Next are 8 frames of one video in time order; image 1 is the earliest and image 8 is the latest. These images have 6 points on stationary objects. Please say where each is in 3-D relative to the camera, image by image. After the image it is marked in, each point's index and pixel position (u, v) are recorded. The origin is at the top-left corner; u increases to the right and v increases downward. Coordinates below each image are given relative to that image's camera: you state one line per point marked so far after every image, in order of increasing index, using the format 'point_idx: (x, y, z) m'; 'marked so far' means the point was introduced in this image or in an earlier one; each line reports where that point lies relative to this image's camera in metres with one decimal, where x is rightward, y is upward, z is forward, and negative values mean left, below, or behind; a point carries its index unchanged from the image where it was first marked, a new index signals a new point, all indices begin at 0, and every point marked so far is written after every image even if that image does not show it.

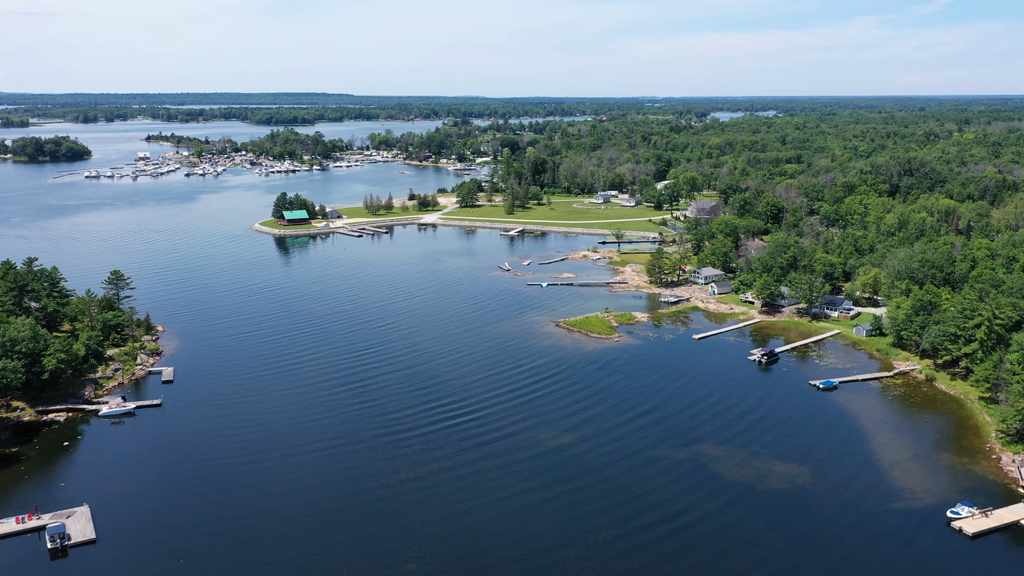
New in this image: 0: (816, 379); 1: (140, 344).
0: (+6.2, -1.9, +17.5) m
1: (-8.1, -1.2, +18.5) m
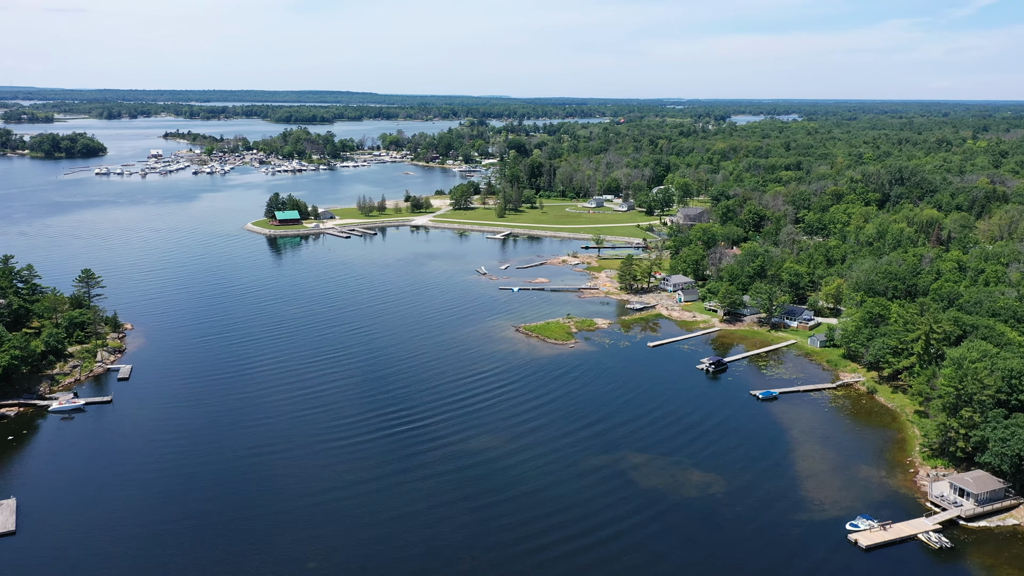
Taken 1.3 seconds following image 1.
0: (+5.1, -2.1, +17.7) m
1: (-9.2, -1.2, +19.0) m
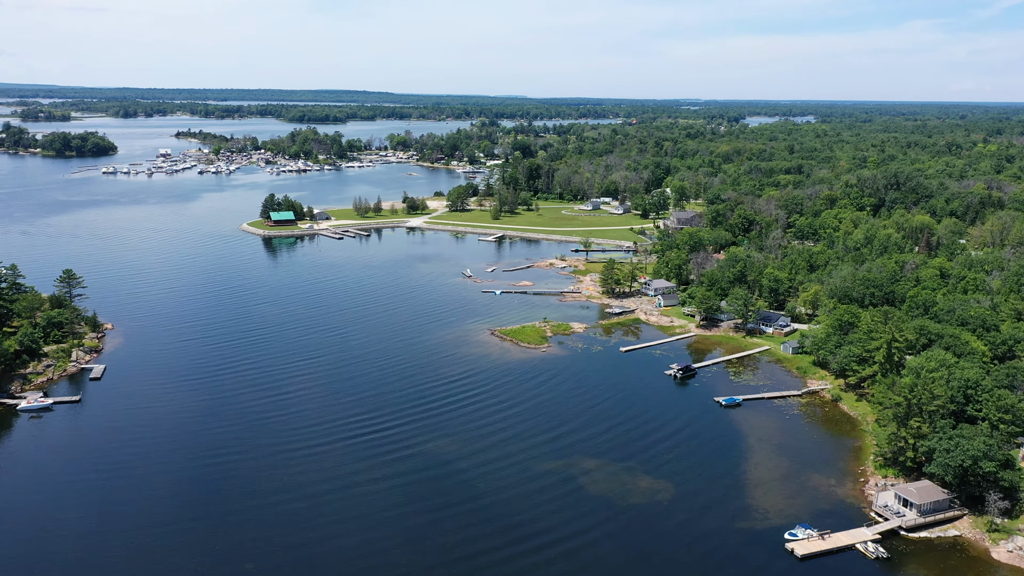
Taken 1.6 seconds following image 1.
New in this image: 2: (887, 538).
0: (+4.4, -2.2, +17.7) m
1: (-9.9, -1.2, +19.3) m
2: (+5.3, -3.5, +11.9) m
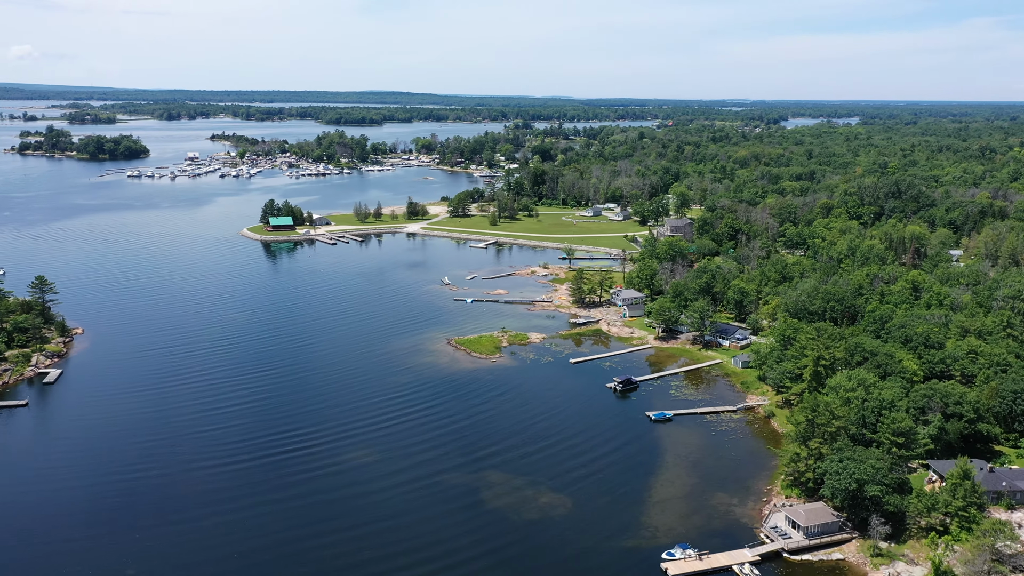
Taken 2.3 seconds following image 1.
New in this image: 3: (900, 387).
0: (+3.1, -2.5, +17.8) m
1: (-11.1, -1.4, +20.1) m
2: (+3.6, -3.8, +11.9) m
3: (+6.8, -1.7, +15.0) m
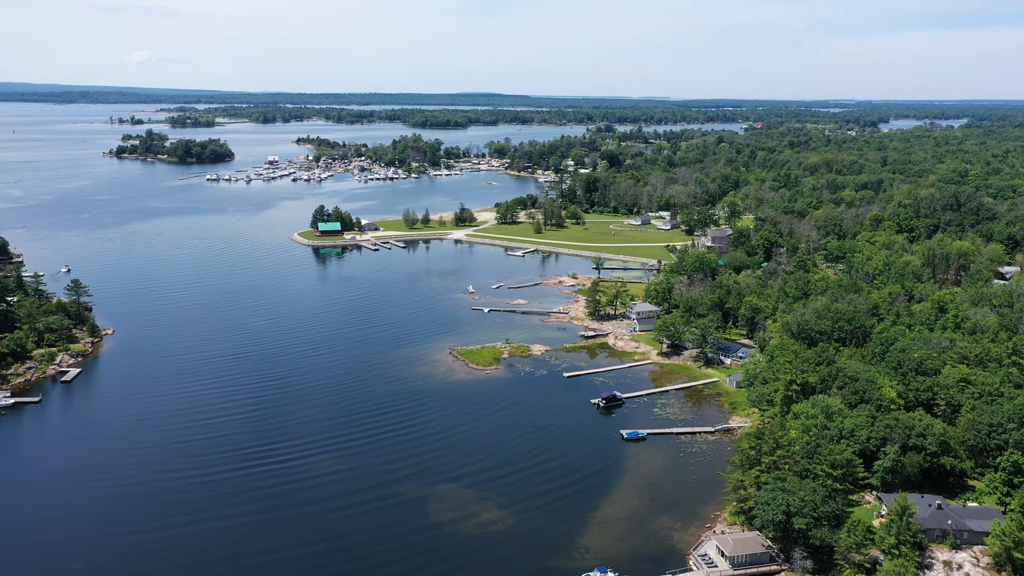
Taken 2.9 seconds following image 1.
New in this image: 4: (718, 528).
0: (+2.6, -2.9, +17.7) m
1: (-11.2, -1.5, +21.5) m
2: (+2.5, -4.2, +11.8) m
3: (+6.1, -2.2, +14.6) m
4: (+3.2, -3.7, +13.3) m
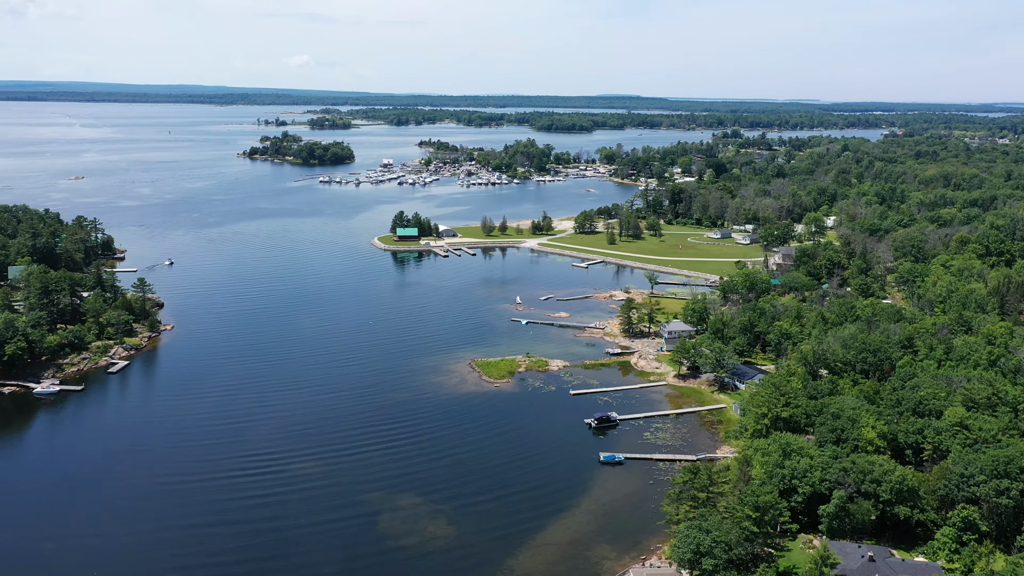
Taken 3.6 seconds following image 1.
0: (+2.3, -3.4, +17.7) m
1: (-10.7, -1.5, +23.6) m
2: (+1.2, -4.6, +11.9) m
3: (+5.2, -2.8, +14.0) m
4: (+2.1, -4.2, +13.2) m
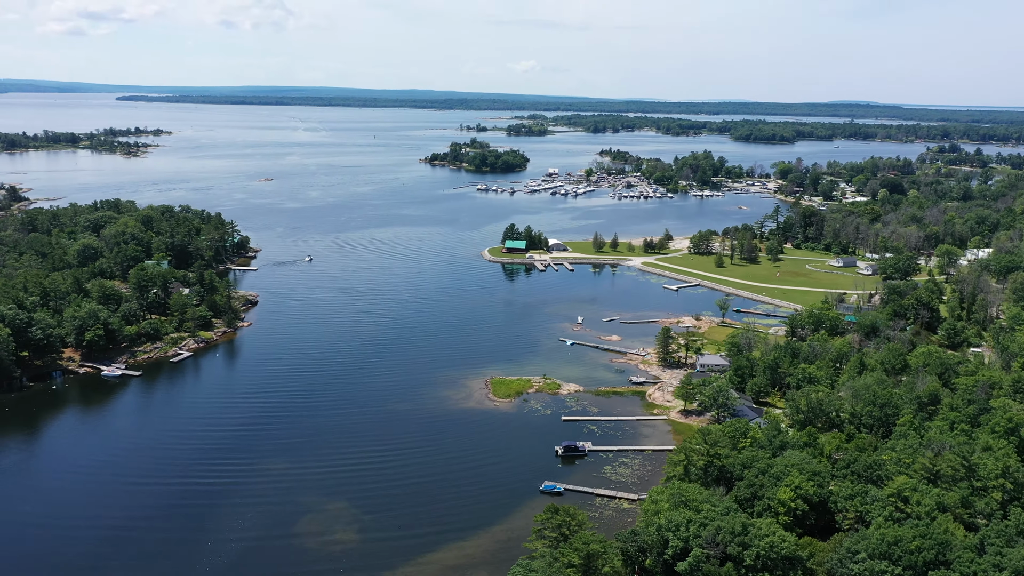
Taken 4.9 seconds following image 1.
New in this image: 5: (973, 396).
0: (+1.3, -4.0, +17.7) m
1: (-9.7, -1.4, +26.7) m
2: (-1.3, -5.1, +12.4) m
3: (+3.3, -3.6, +13.5) m
4: (0.0, -4.8, +13.4) m
5: (+10.6, -2.5, +19.5) m
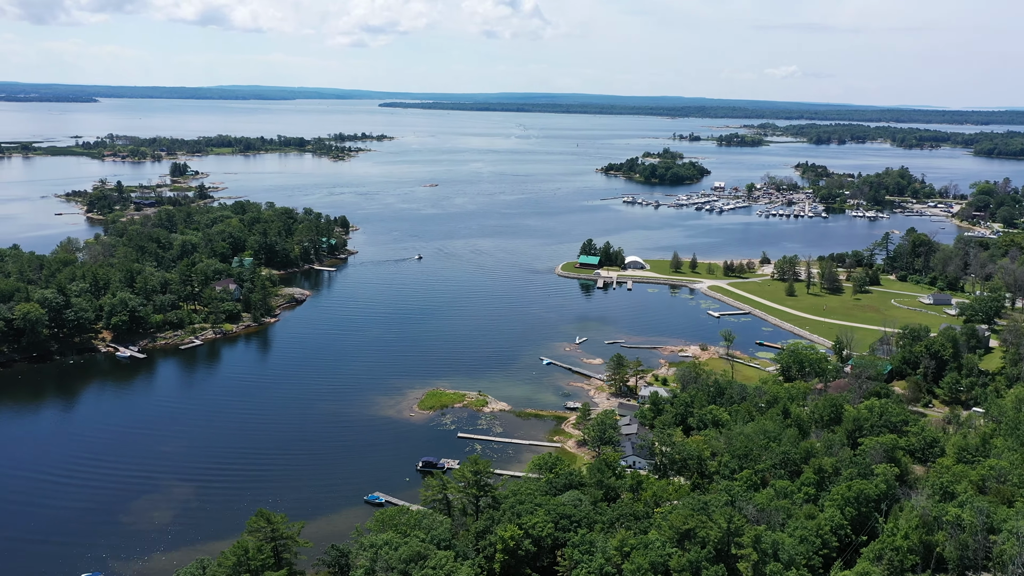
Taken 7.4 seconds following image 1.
0: (-2.2, -4.5, +18.4) m
1: (-10.1, -1.3, +30.1) m
2: (-6.2, -5.3, +14.0) m
3: (-1.4, -4.1, +13.8) m
4: (-4.7, -5.1, +14.6) m
5: (+7.4, -3.5, +17.5) m
